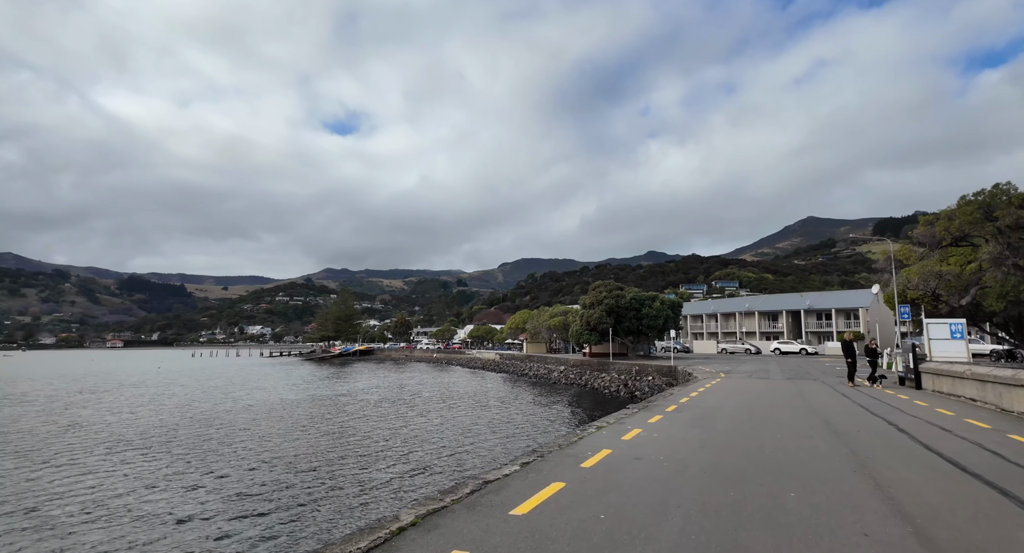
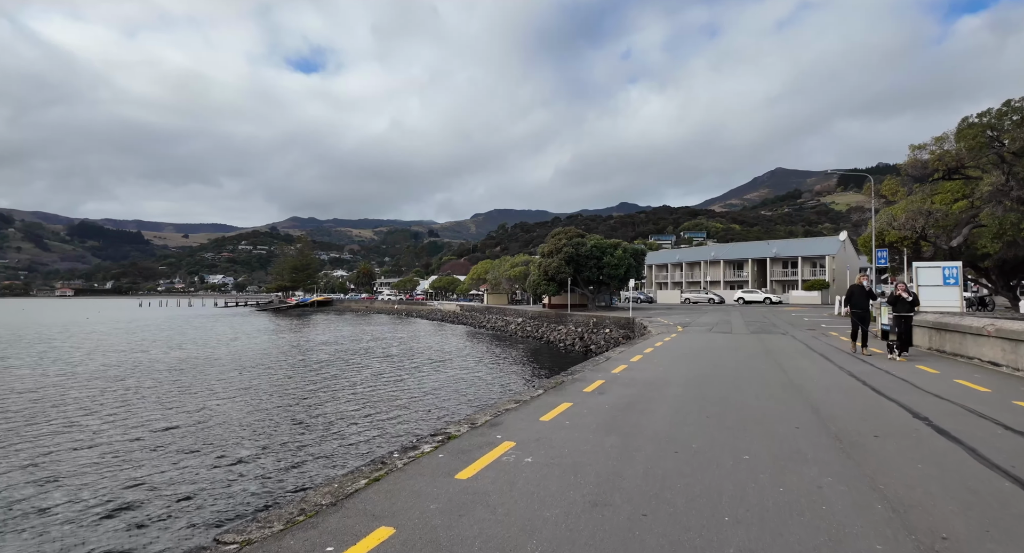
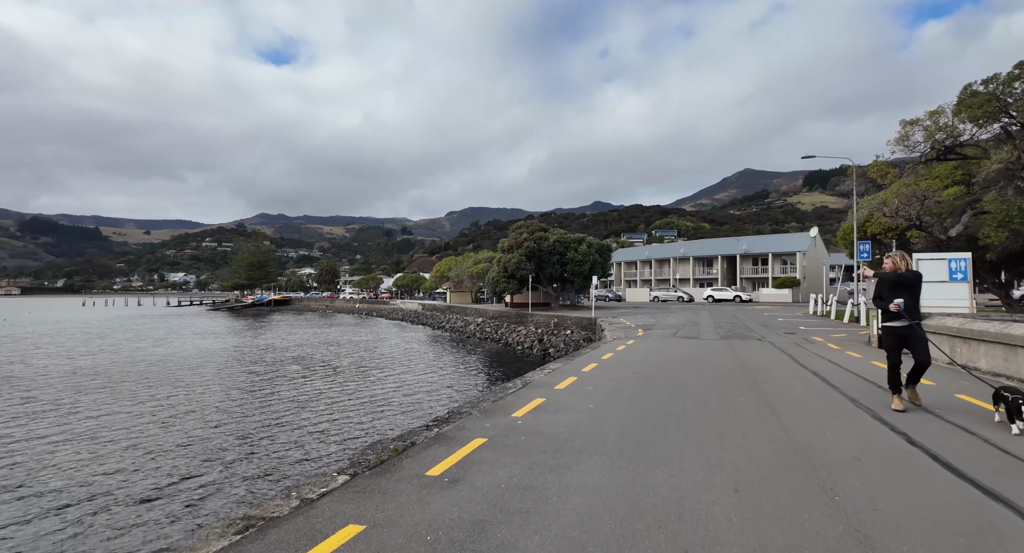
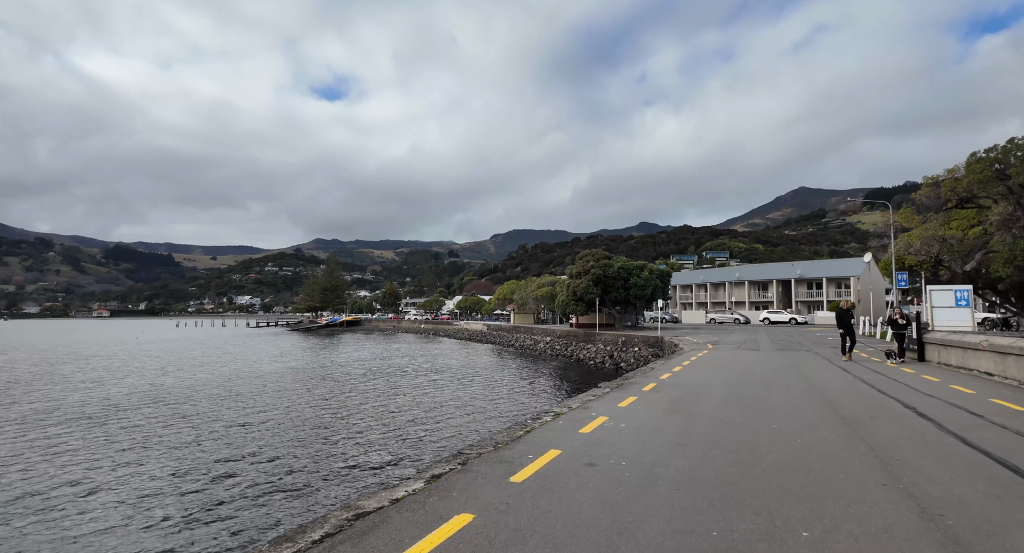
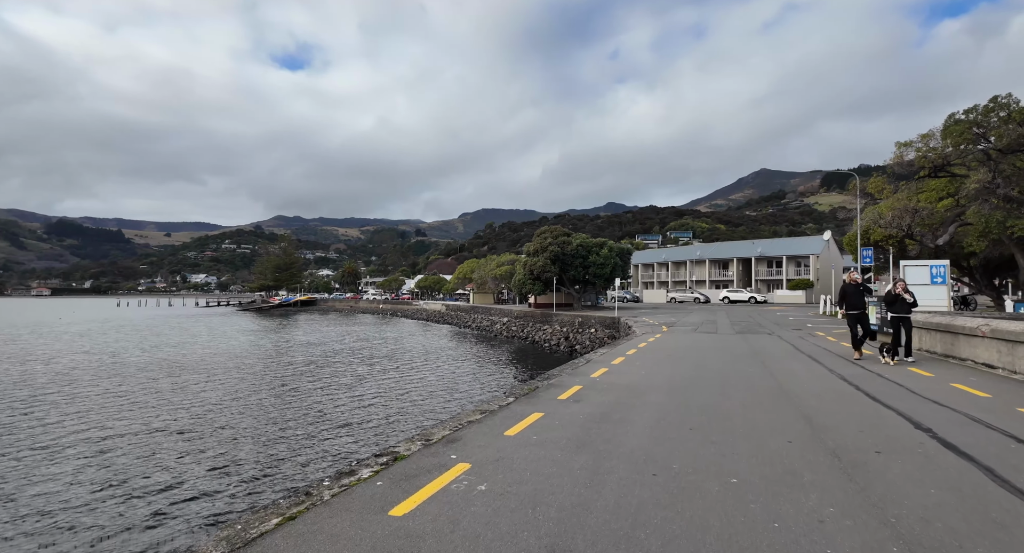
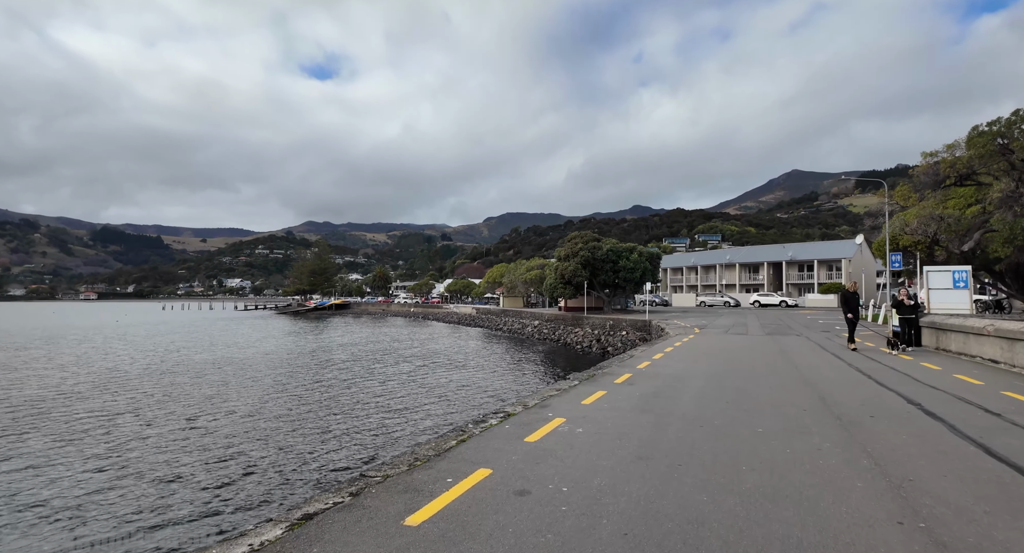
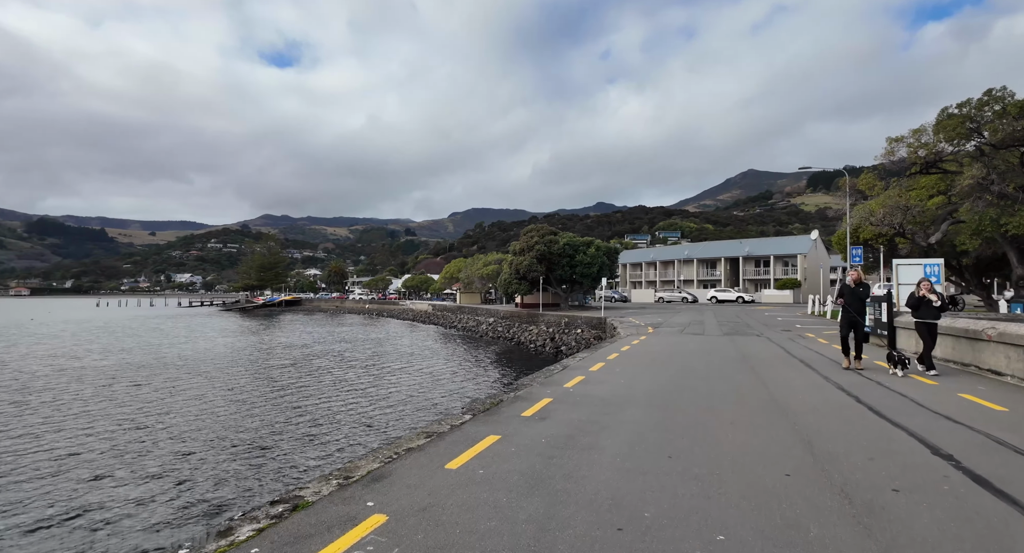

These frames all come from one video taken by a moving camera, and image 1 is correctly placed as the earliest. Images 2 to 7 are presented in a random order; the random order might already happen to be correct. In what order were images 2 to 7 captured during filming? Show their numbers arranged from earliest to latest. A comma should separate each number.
4, 6, 2, 5, 7, 3
